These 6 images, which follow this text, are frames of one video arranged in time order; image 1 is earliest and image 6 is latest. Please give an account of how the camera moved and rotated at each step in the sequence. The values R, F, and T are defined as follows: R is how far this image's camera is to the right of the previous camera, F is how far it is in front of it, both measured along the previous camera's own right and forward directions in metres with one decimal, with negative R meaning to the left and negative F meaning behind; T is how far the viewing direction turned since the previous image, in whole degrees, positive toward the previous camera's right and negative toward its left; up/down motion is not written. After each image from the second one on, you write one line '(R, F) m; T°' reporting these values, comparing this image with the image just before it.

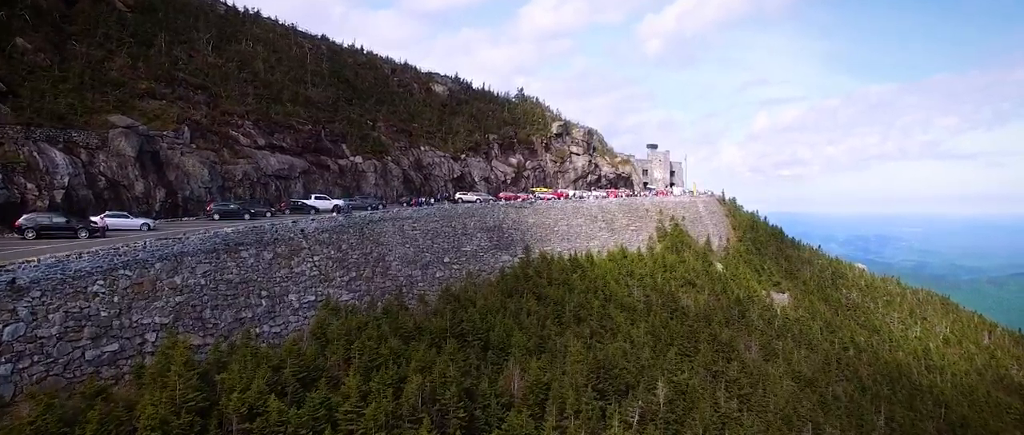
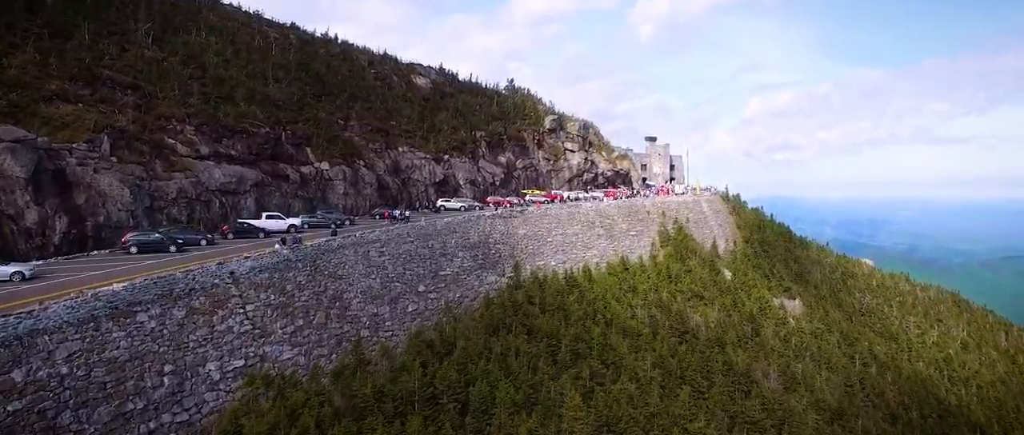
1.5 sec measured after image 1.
(+0.3, +4.4) m; +1°
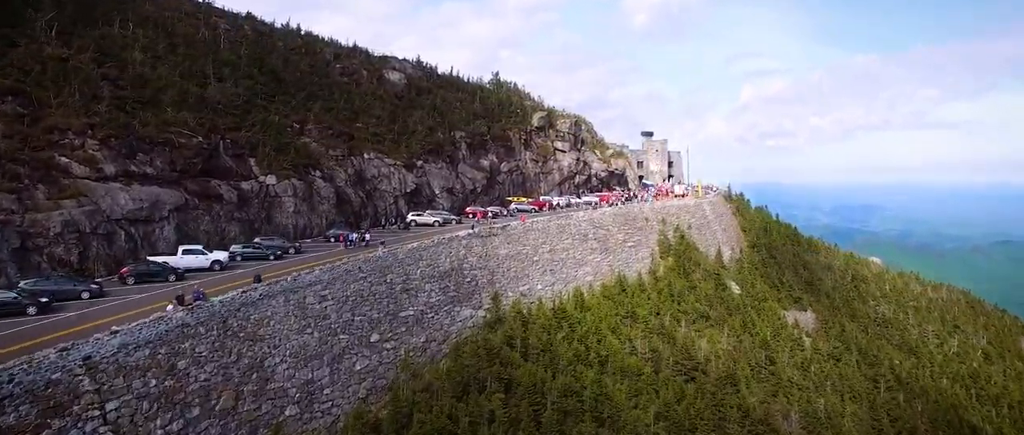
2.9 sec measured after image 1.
(+0.7, +4.7) m; 0°
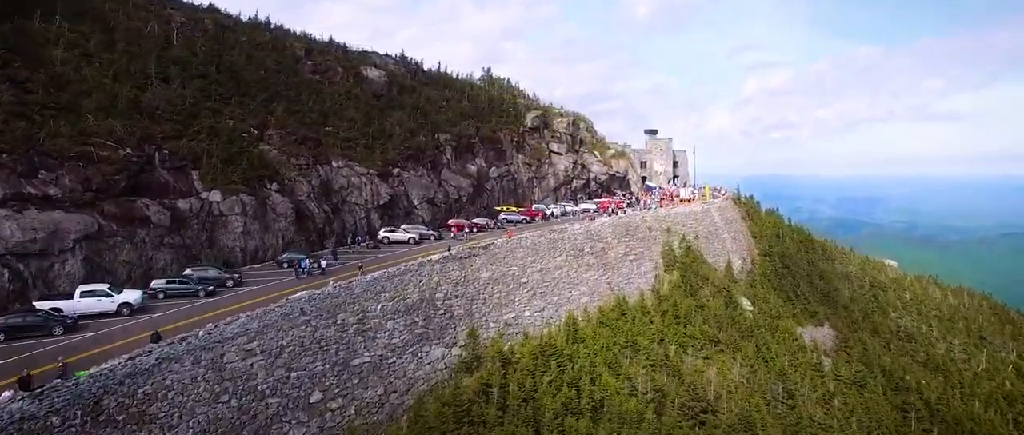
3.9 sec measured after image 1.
(+0.9, +3.8) m; 0°
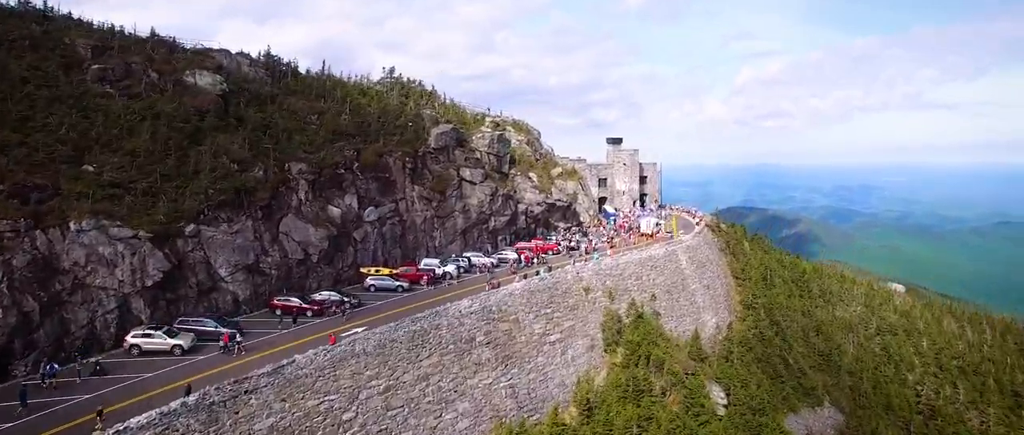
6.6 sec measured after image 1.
(+5.1, +11.1) m; 0°
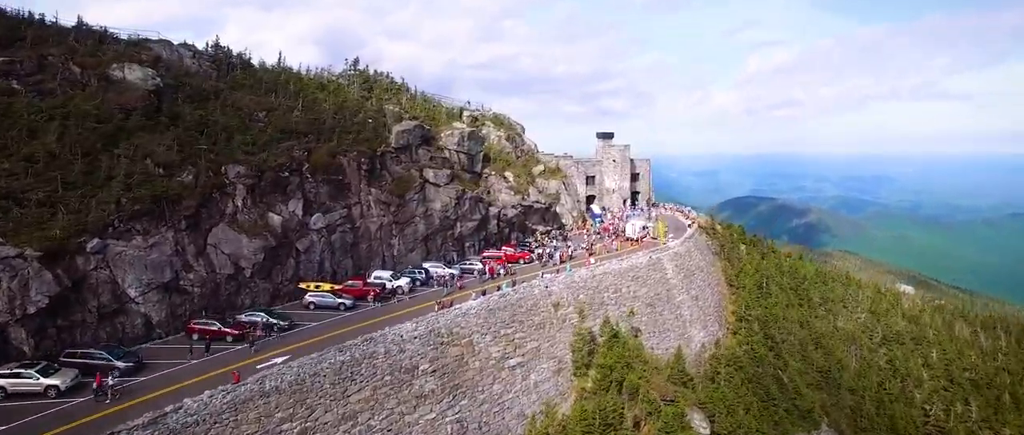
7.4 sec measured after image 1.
(+2.0, +2.9) m; -1°
